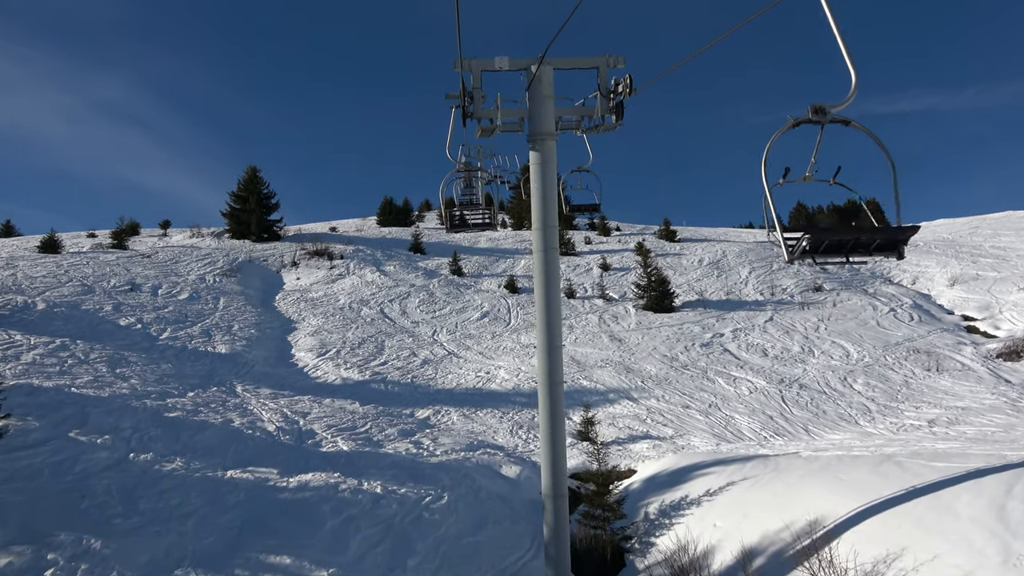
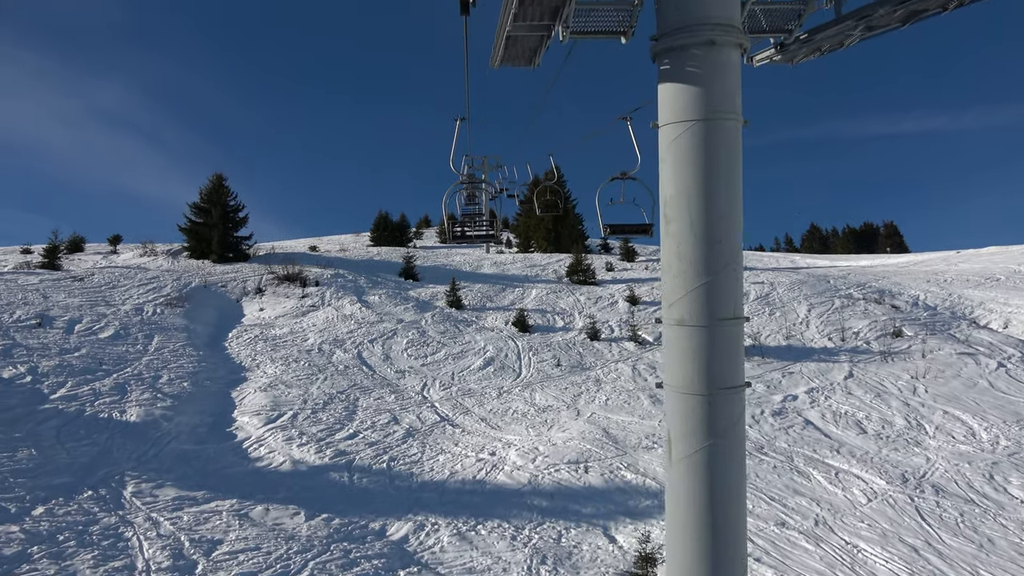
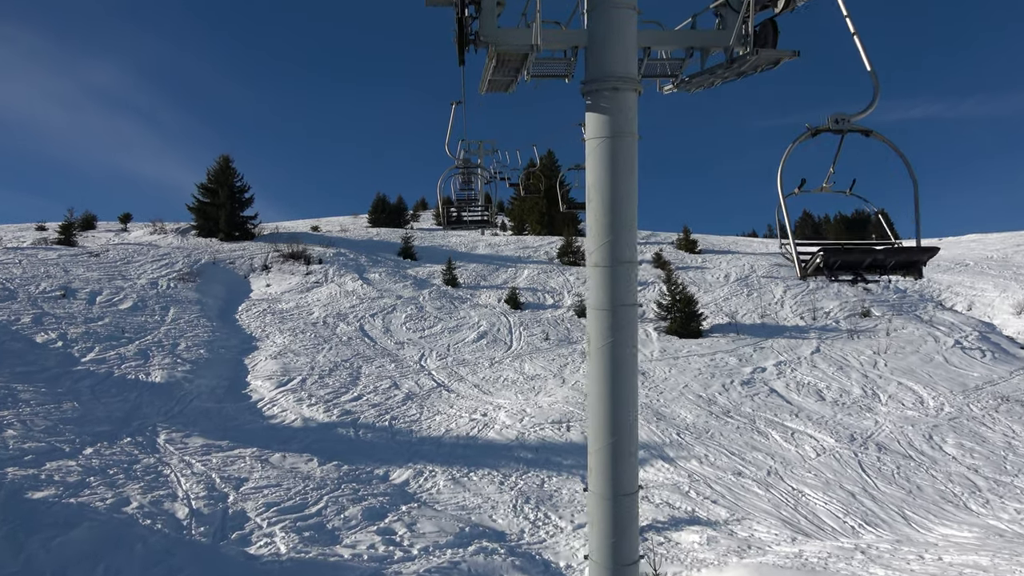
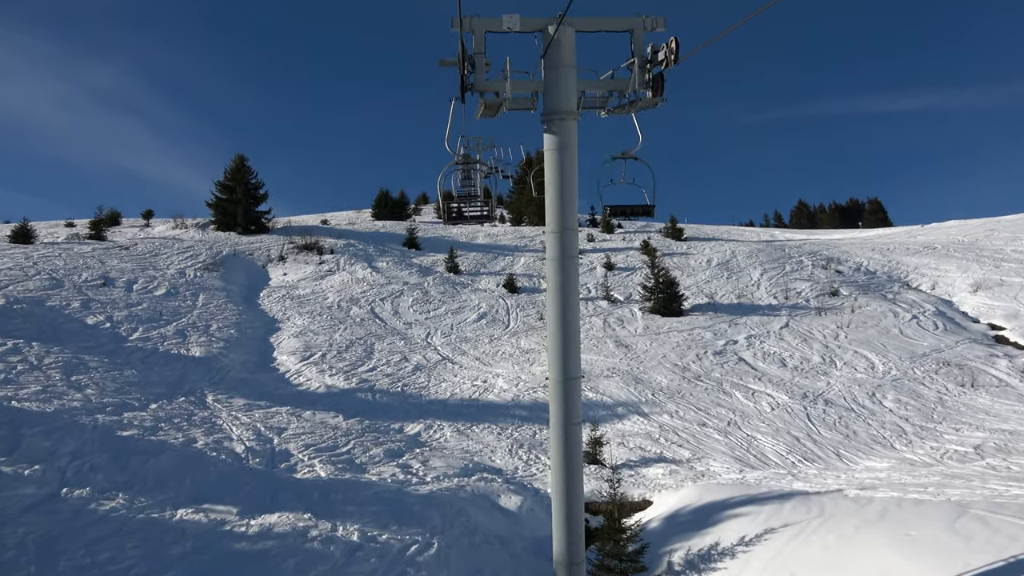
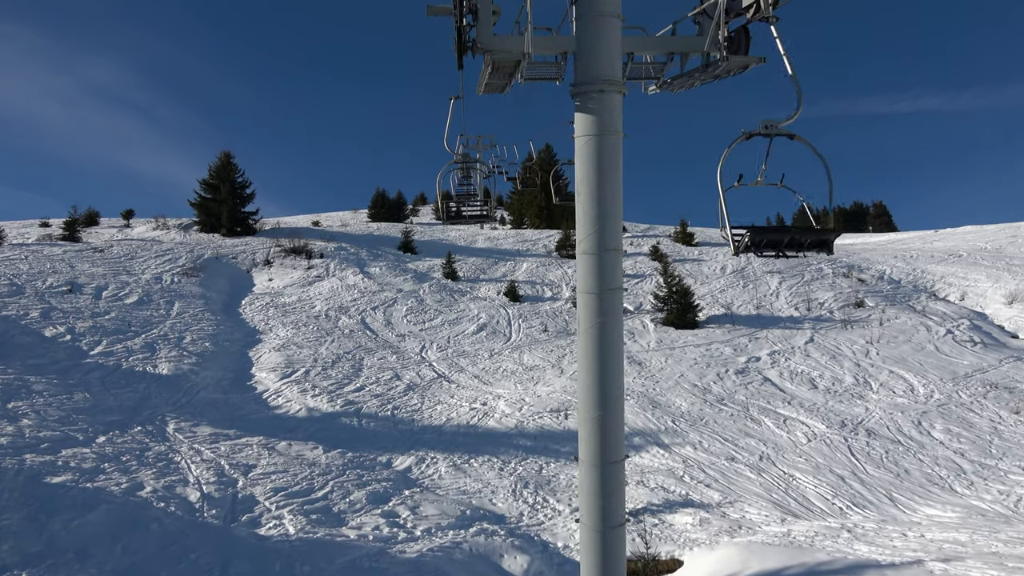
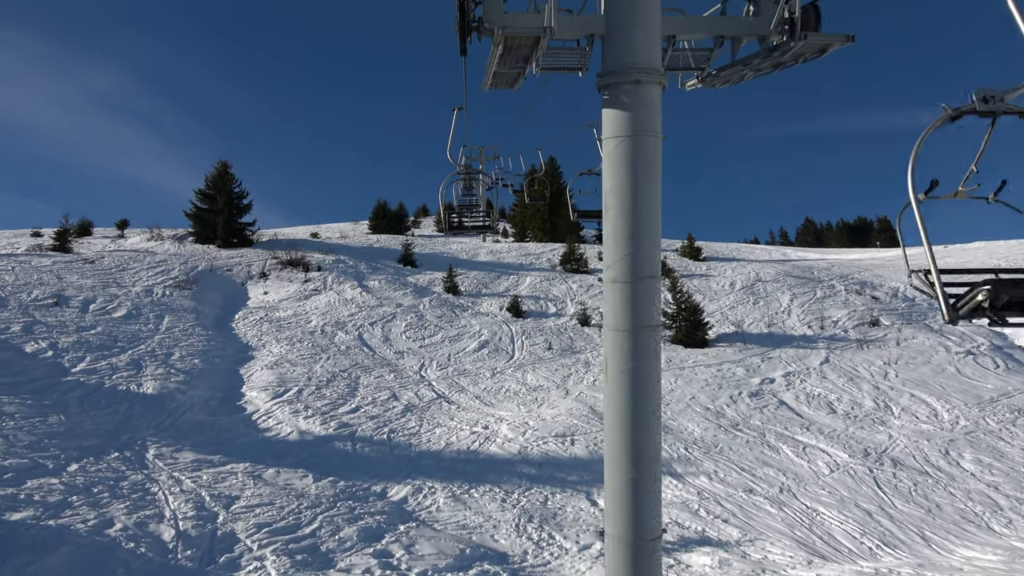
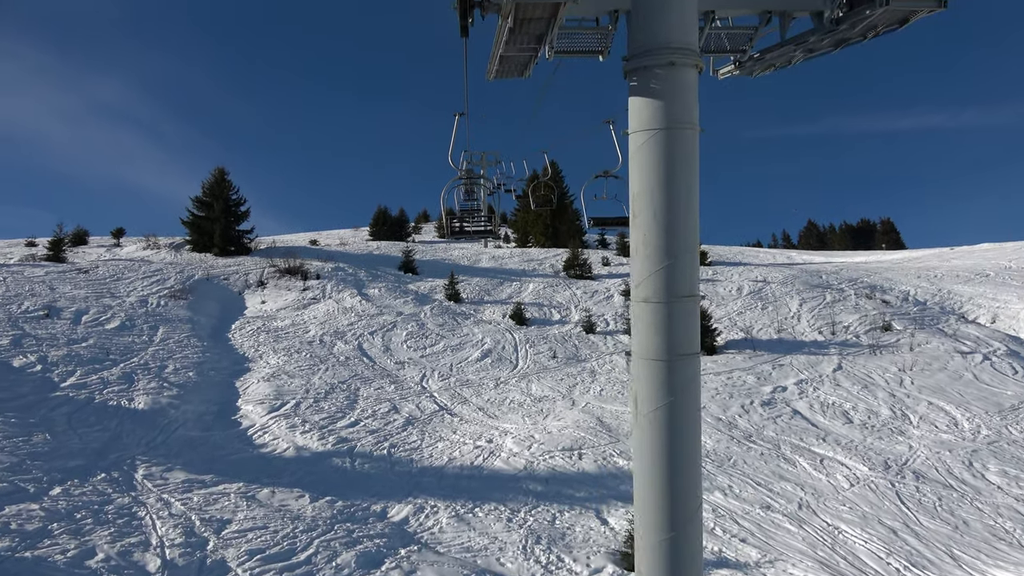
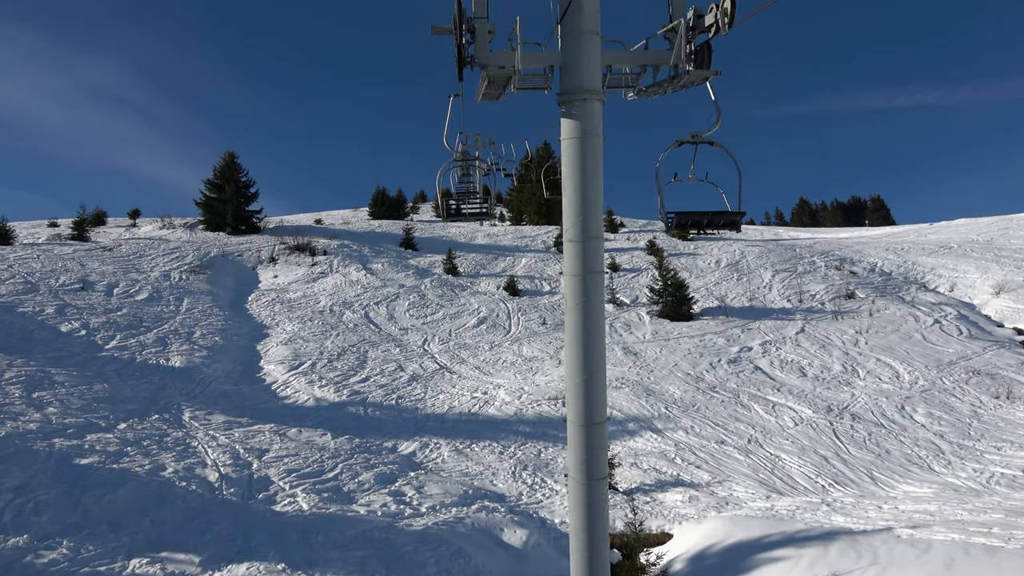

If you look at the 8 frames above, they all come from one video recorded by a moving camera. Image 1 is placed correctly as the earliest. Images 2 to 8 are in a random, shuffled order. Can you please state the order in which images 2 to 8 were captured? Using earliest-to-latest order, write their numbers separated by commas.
4, 8, 5, 3, 6, 7, 2
